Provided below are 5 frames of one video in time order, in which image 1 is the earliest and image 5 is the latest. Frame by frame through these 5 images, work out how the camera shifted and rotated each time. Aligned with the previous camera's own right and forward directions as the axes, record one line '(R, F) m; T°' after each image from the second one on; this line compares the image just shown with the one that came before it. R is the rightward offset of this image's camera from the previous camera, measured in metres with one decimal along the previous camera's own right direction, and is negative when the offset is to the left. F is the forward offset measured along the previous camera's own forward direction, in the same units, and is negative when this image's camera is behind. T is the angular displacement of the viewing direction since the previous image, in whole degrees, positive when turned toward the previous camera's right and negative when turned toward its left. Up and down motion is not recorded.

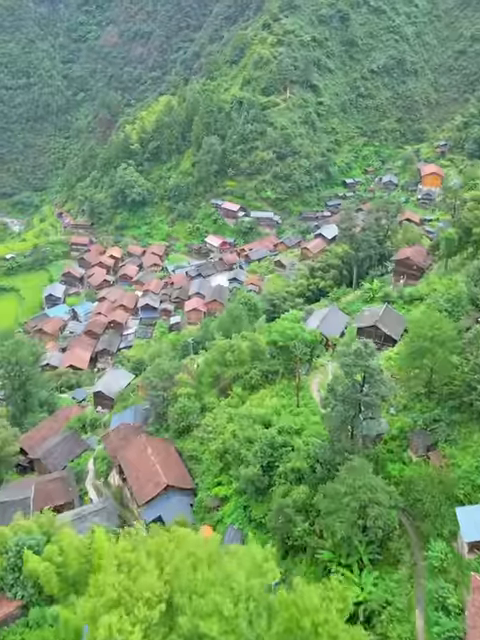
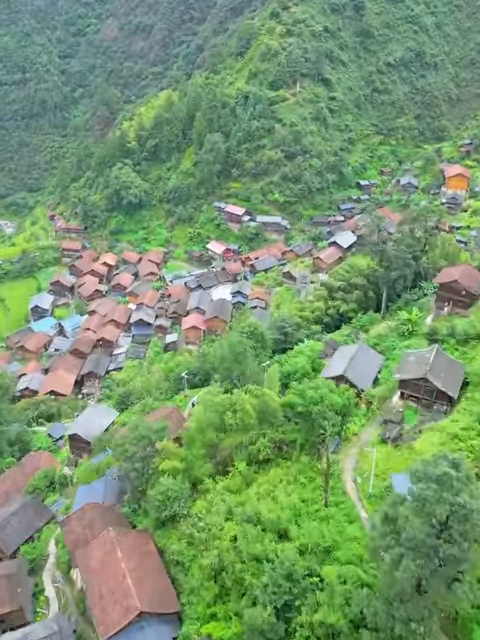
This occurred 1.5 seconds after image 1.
(0.0, +5.2) m; 0°
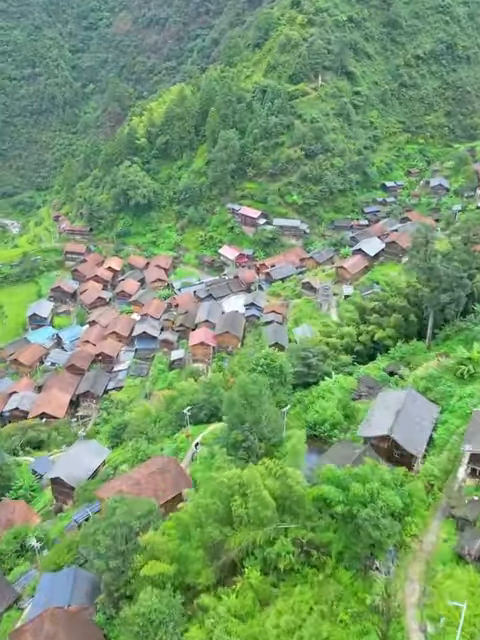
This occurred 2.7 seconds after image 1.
(0.0, +4.2) m; -1°
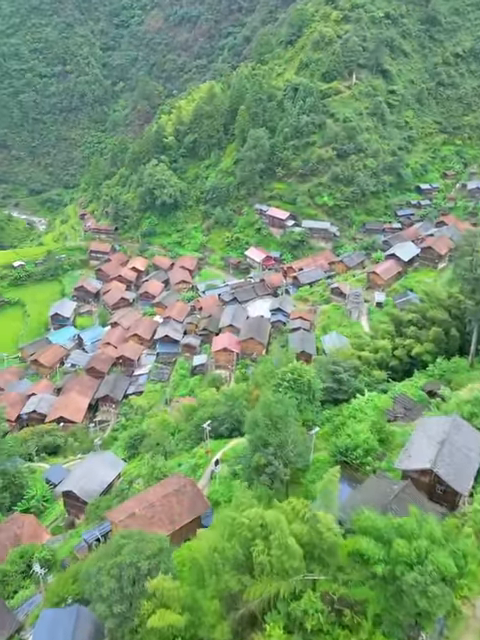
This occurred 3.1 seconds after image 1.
(0.0, +1.4) m; -2°
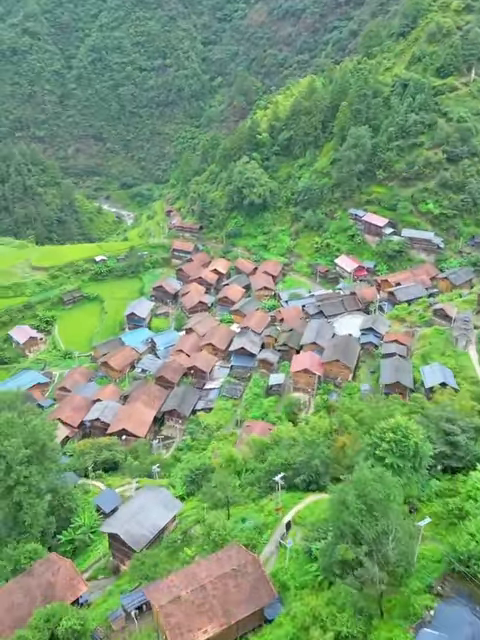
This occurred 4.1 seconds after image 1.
(-0.3, +3.7) m; -8°
